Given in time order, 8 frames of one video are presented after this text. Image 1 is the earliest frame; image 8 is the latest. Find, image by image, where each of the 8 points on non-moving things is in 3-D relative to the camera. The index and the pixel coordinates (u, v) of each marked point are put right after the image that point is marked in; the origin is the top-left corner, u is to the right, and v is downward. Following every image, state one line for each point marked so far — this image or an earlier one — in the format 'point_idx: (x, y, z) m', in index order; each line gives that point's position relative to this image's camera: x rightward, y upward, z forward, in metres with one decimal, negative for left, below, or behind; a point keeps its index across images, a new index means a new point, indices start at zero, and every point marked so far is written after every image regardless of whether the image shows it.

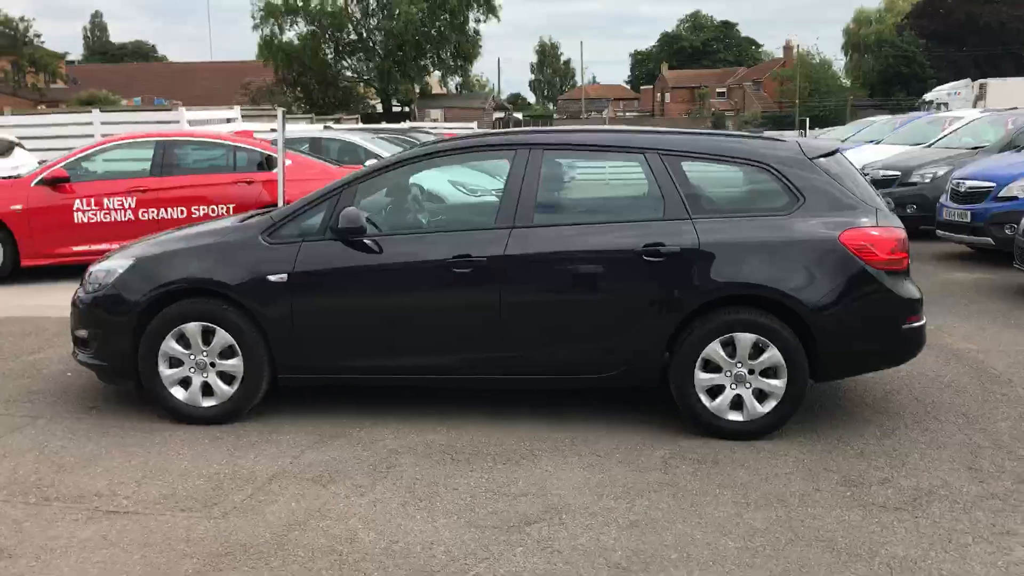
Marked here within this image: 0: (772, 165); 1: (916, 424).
0: (+1.3, +0.6, +5.1) m
1: (+2.1, -0.7, +5.2) m
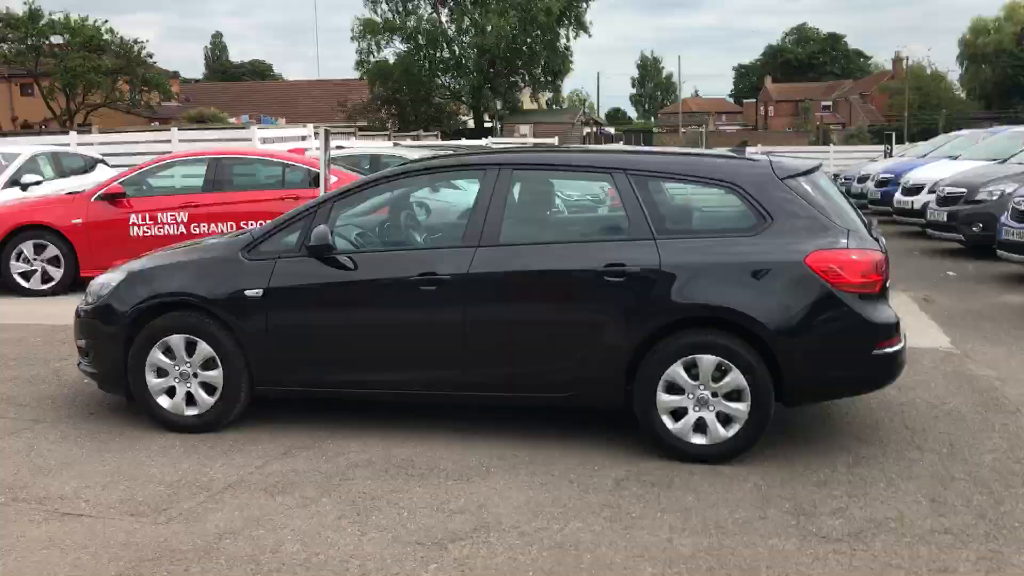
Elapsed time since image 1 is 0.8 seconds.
0: (+1.1, +0.5, +5.0) m
1: (+1.9, -0.8, +5.1) m
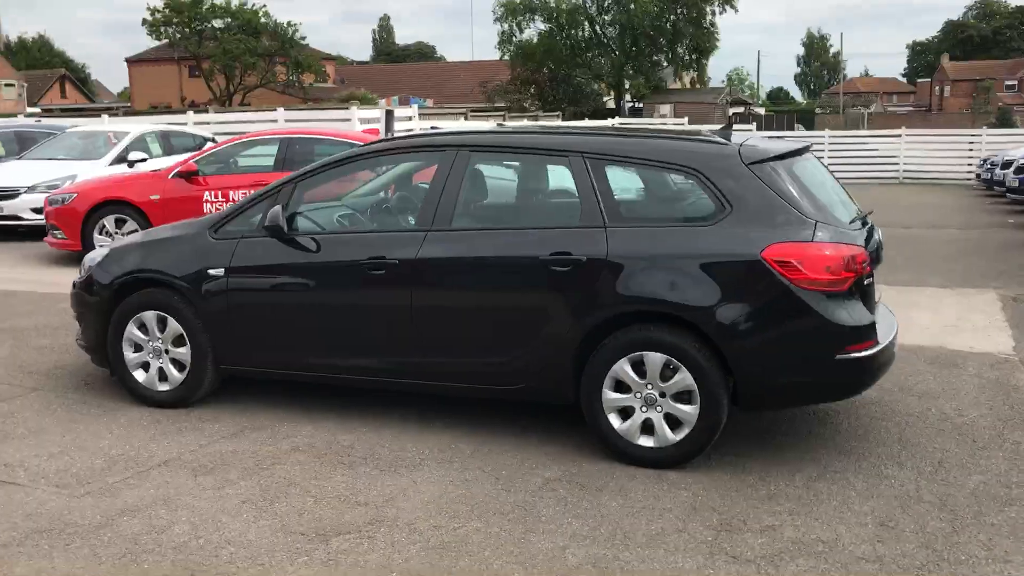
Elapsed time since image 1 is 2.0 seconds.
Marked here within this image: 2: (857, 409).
0: (+0.9, +0.5, +4.6) m
1: (+1.6, -0.8, +4.6) m
2: (+1.8, -0.7, +5.5) m
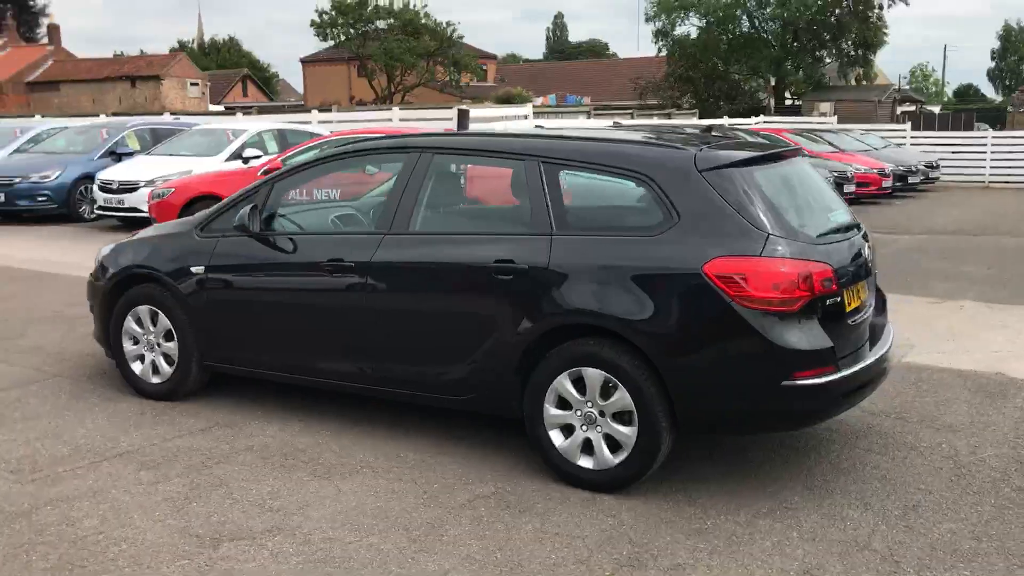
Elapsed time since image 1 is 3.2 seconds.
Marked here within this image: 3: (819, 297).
0: (+0.6, +0.5, +4.3) m
1: (+1.3, -0.9, +4.2) m
2: (+1.7, -0.7, +5.0) m
3: (+1.2, 0.0, +4.1) m
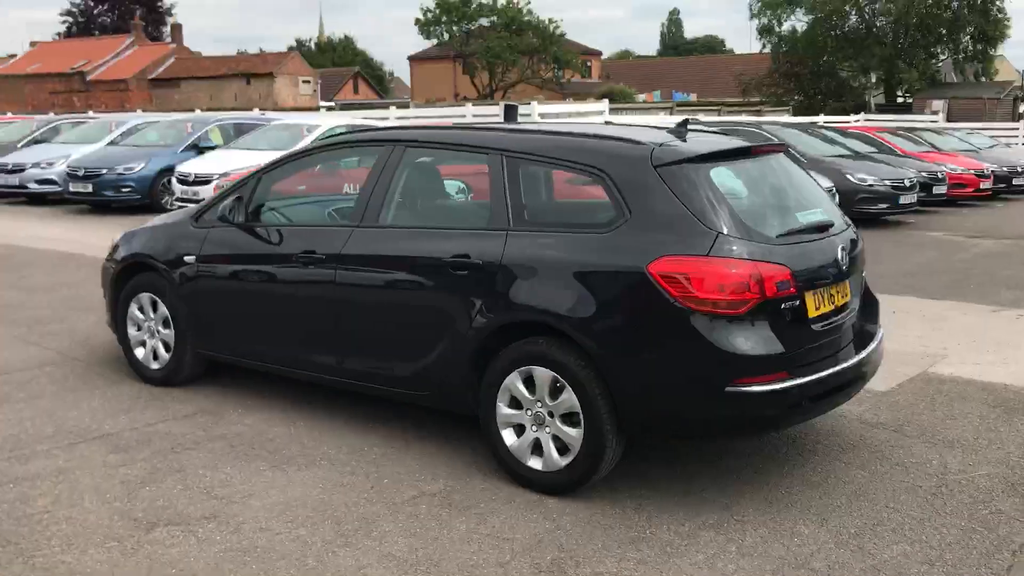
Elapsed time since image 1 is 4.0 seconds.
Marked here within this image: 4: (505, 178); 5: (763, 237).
0: (+0.4, +0.5, +4.2) m
1: (+1.1, -0.9, +3.9) m
2: (+1.5, -0.8, +4.7) m
3: (+1.0, 0.0, +3.9) m
4: (0.0, +0.5, +4.4) m
5: (+1.0, +0.2, +4.0) m
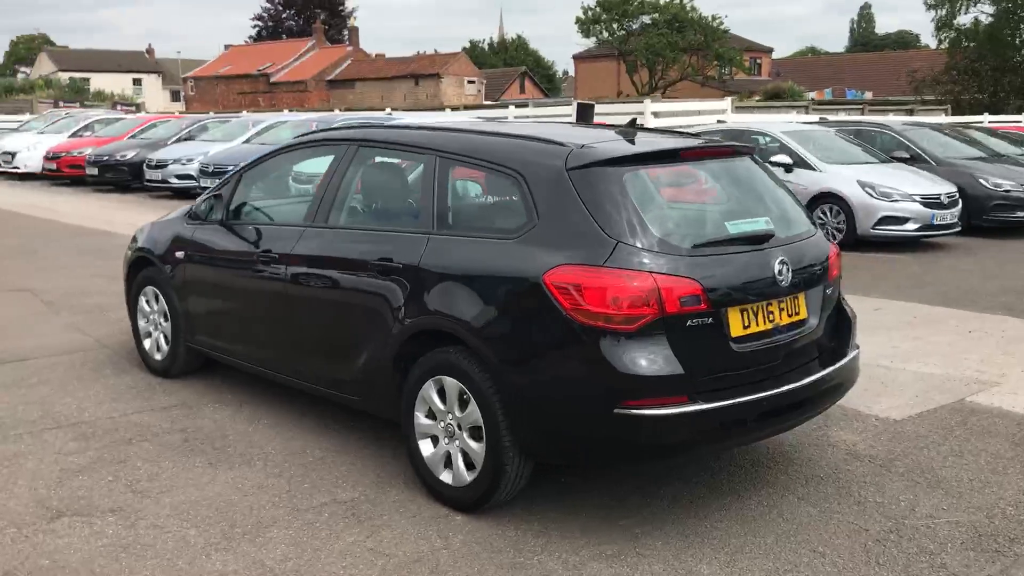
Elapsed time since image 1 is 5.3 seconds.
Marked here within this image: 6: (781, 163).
0: (+0.1, +0.4, +3.9) m
1: (+0.6, -1.0, +3.6) m
2: (+1.2, -0.8, +4.3) m
3: (+0.6, -0.1, +3.5) m
4: (-0.3, +0.5, +4.3) m
5: (+0.6, +0.2, +3.7) m
6: (+3.1, +1.4, +11.5) m
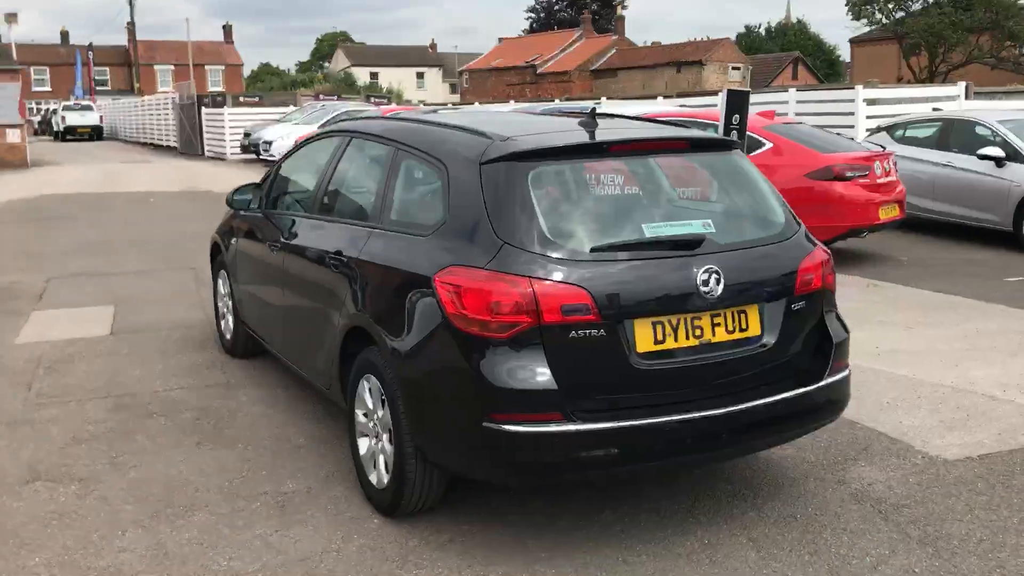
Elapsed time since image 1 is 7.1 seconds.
0: (-0.2, +0.4, +3.7) m
1: (+0.2, -1.0, +3.3) m
2: (+0.9, -0.9, +3.8) m
3: (+0.1, -0.1, +3.2) m
4: (-0.5, +0.5, +4.2) m
5: (+0.2, +0.1, +3.3) m
6: (+4.8, +1.3, +10.2) m
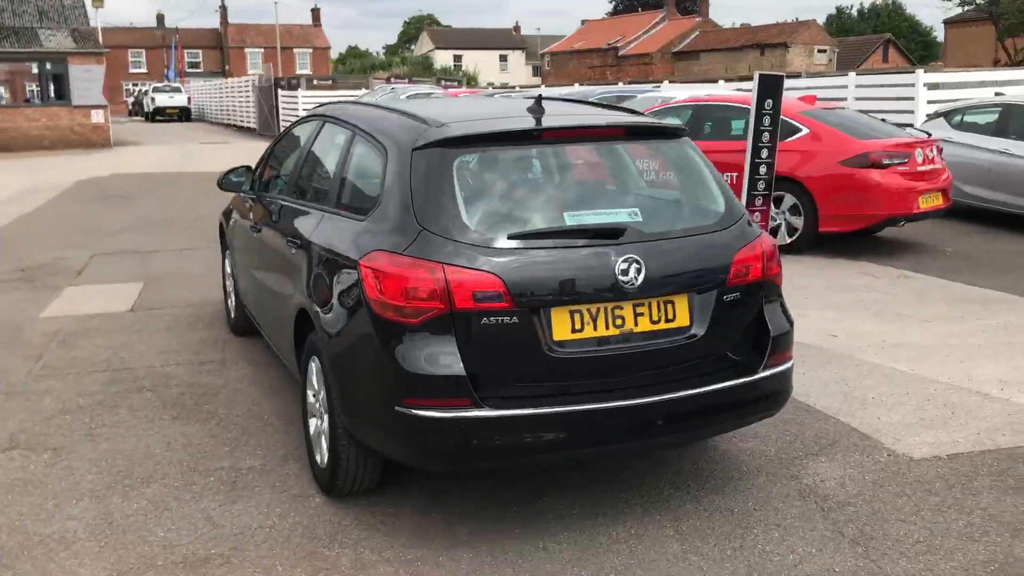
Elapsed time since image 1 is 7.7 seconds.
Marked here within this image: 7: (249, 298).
0: (-0.4, +0.5, +3.8) m
1: (-0.1, -0.9, +3.3) m
2: (+0.7, -0.8, +3.7) m
3: (-0.2, -0.1, +3.2) m
4: (-0.7, +0.5, +4.2) m
5: (0.0, +0.2, +3.3) m
6: (+5.1, +1.4, +9.7) m
7: (-1.4, -0.1, +5.7) m
